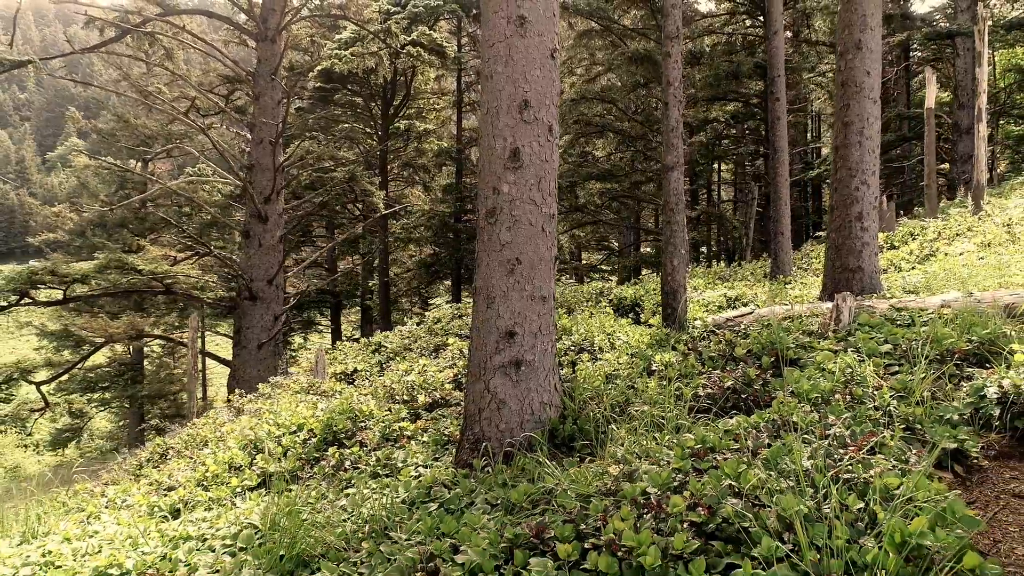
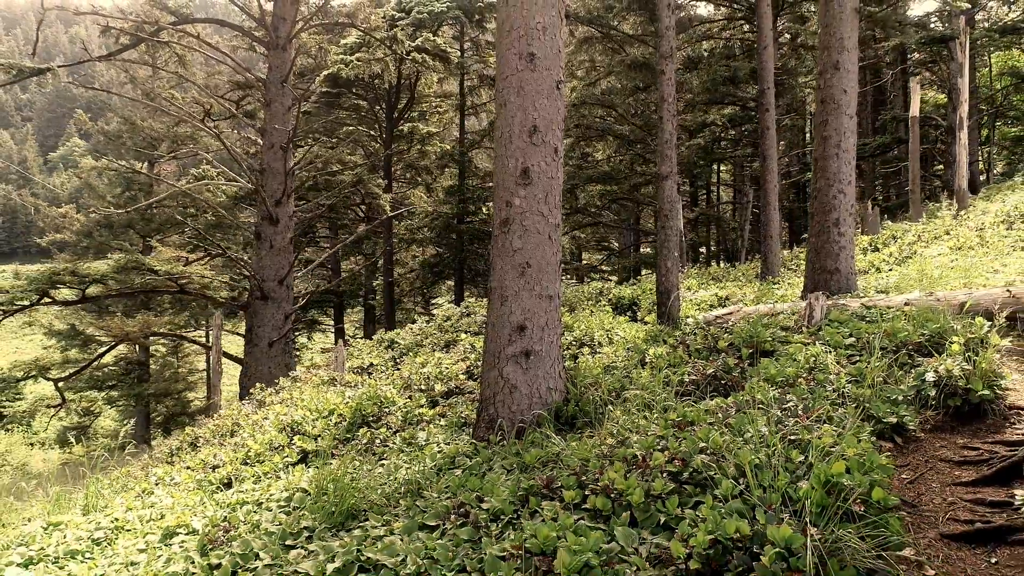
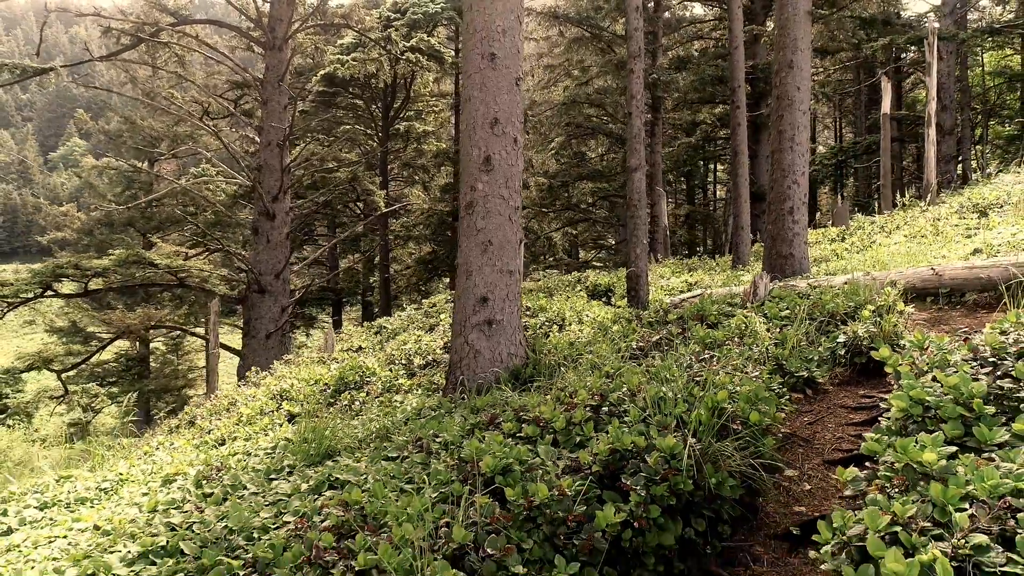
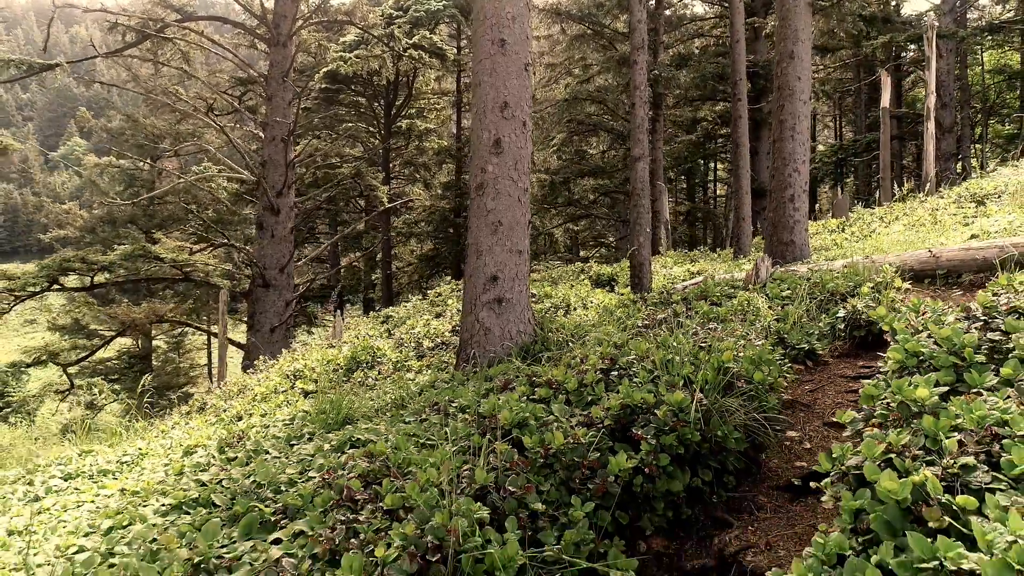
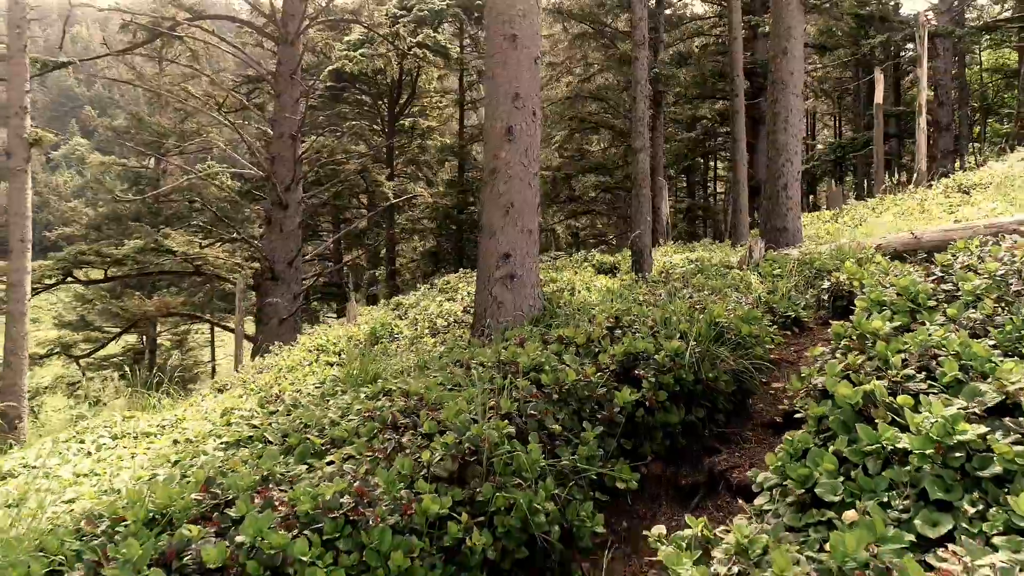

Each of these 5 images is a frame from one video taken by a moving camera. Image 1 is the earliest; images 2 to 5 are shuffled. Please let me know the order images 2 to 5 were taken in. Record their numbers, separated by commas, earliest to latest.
2, 3, 4, 5
